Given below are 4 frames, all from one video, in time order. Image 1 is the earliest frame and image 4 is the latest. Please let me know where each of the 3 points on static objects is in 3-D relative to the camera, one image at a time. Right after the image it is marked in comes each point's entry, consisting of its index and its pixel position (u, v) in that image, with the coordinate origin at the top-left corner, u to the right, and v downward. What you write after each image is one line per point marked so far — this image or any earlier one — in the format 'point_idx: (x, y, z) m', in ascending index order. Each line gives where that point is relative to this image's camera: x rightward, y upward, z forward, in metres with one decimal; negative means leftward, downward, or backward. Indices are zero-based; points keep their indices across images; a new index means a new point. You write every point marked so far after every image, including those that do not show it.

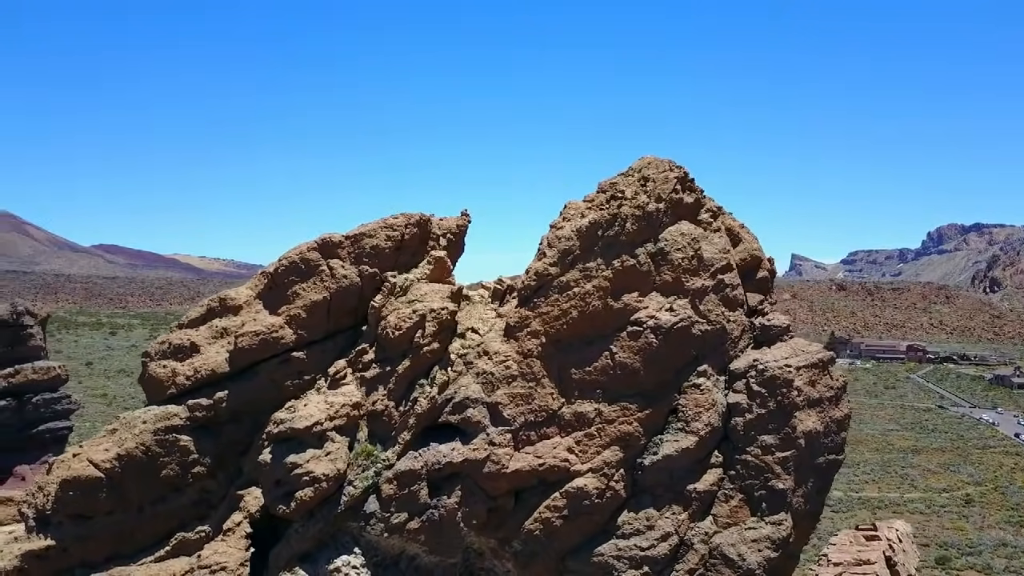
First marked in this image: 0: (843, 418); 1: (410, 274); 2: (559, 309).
0: (+4.3, -1.7, +12.2) m
1: (-1.4, +0.2, +12.6) m
2: (+0.6, -0.3, +12.0) m
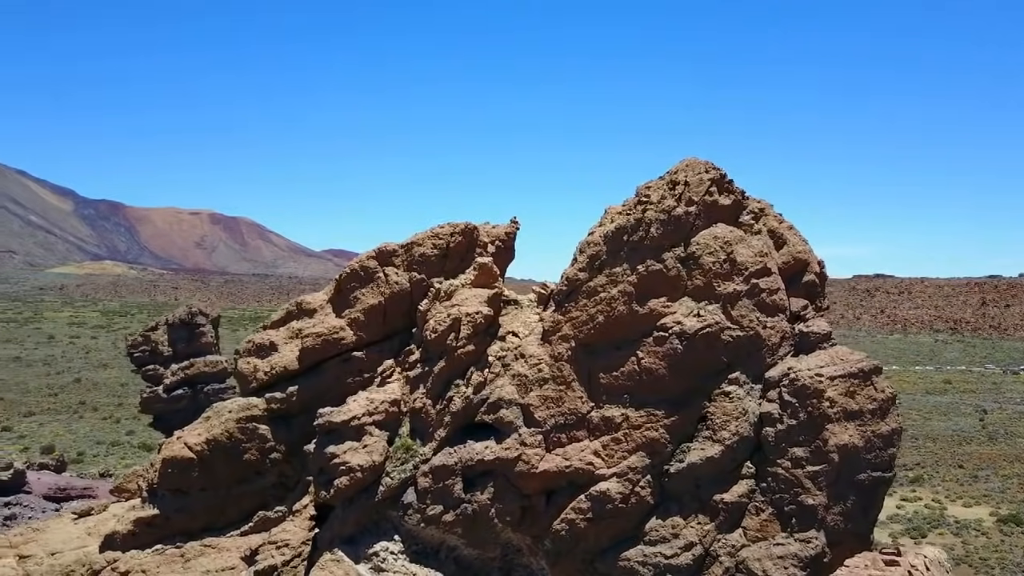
0: (+4.6, -1.8, +11.4) m
1: (-0.8, +0.1, +13.3) m
2: (+1.0, -0.3, +12.2) m
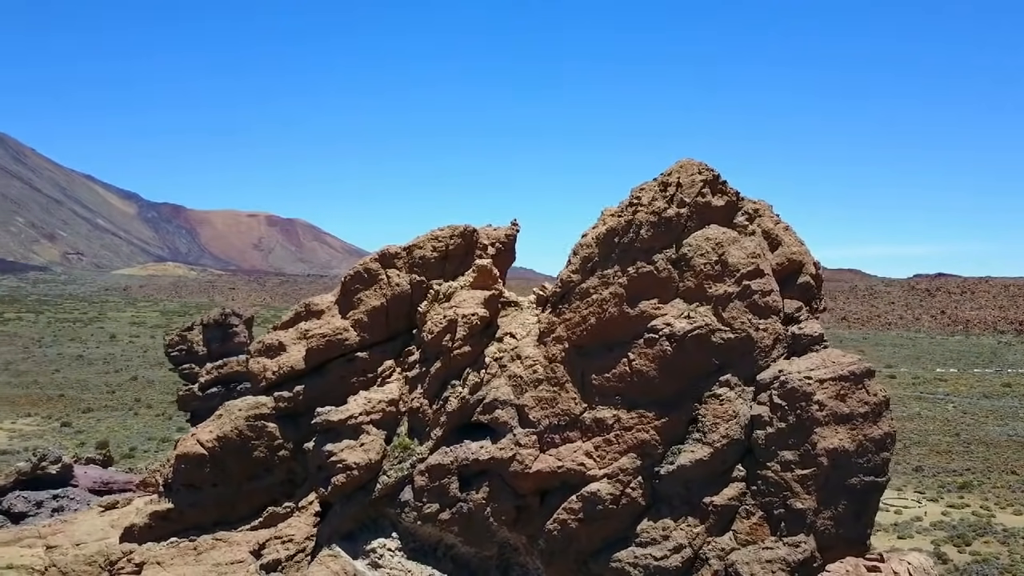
0: (+4.5, -1.8, +11.2) m
1: (-0.8, +0.1, +13.5) m
2: (+0.9, -0.4, +12.2) m
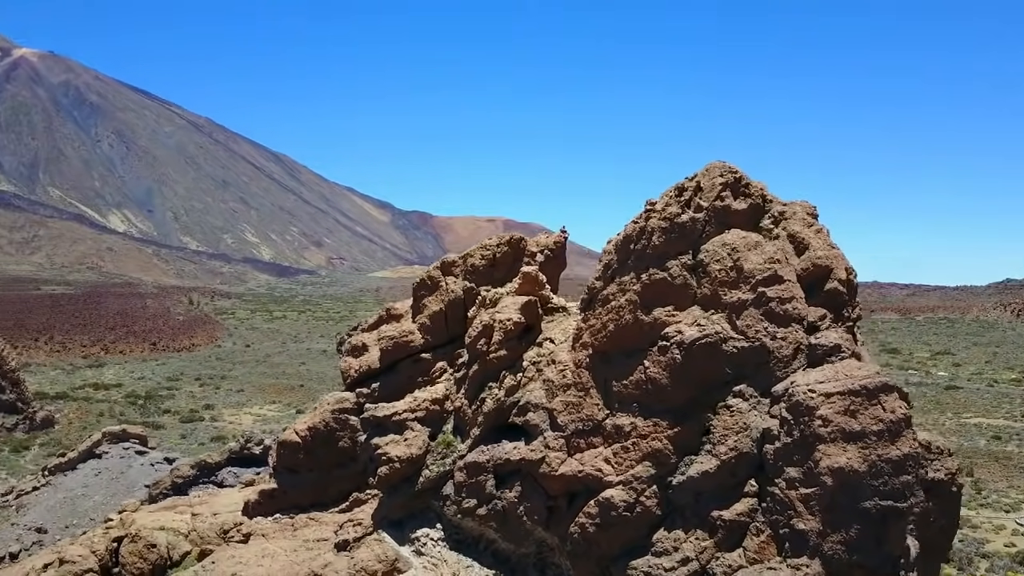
0: (+4.3, -1.9, +10.2) m
1: (-0.1, 0.0, +14.0) m
2: (+1.2, -0.5, +12.3) m
